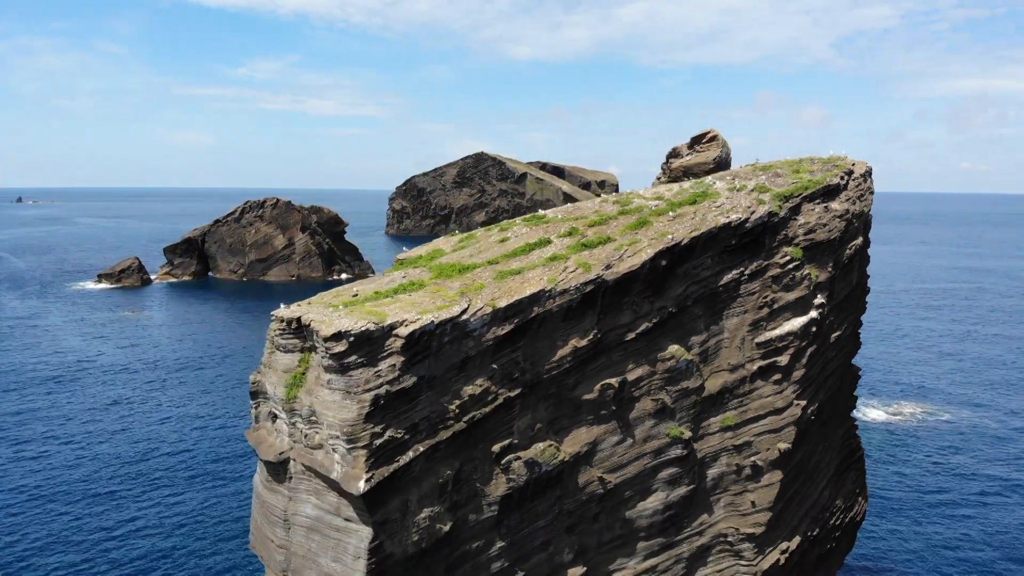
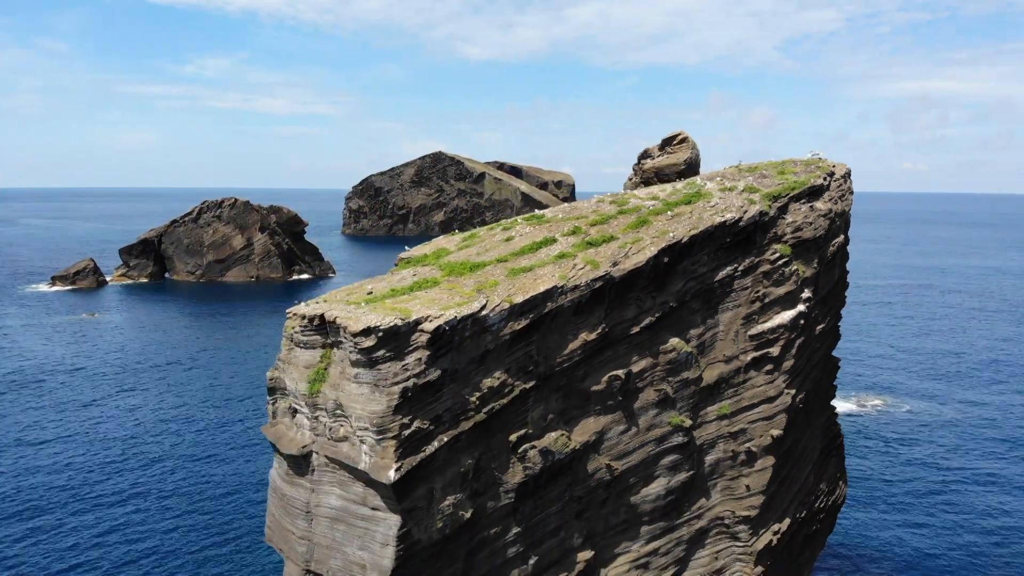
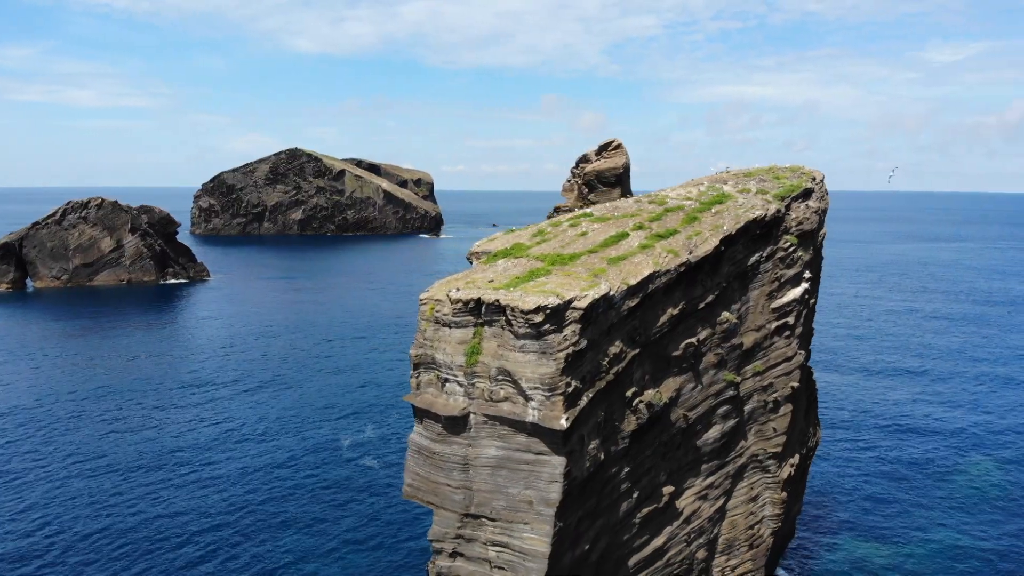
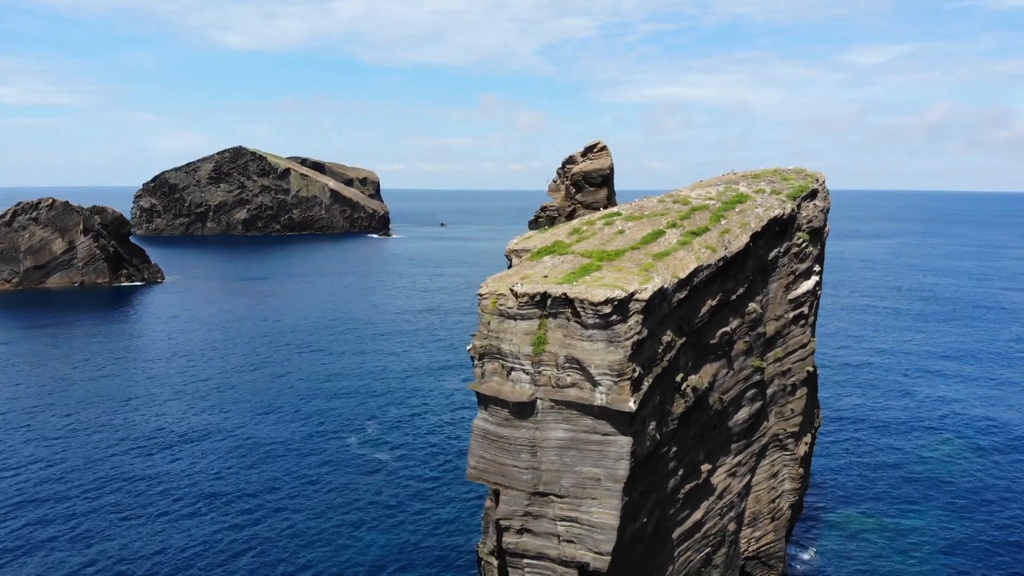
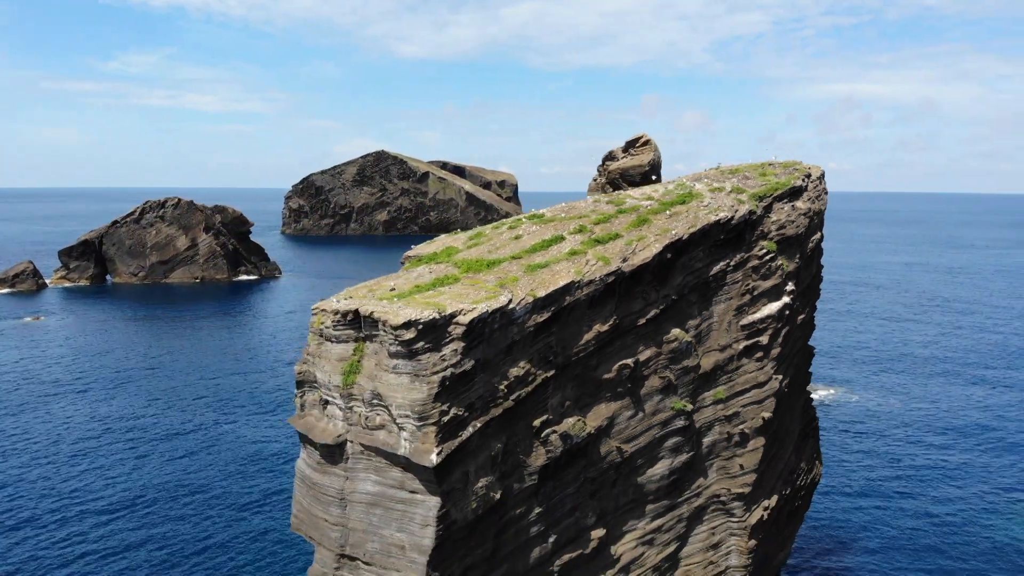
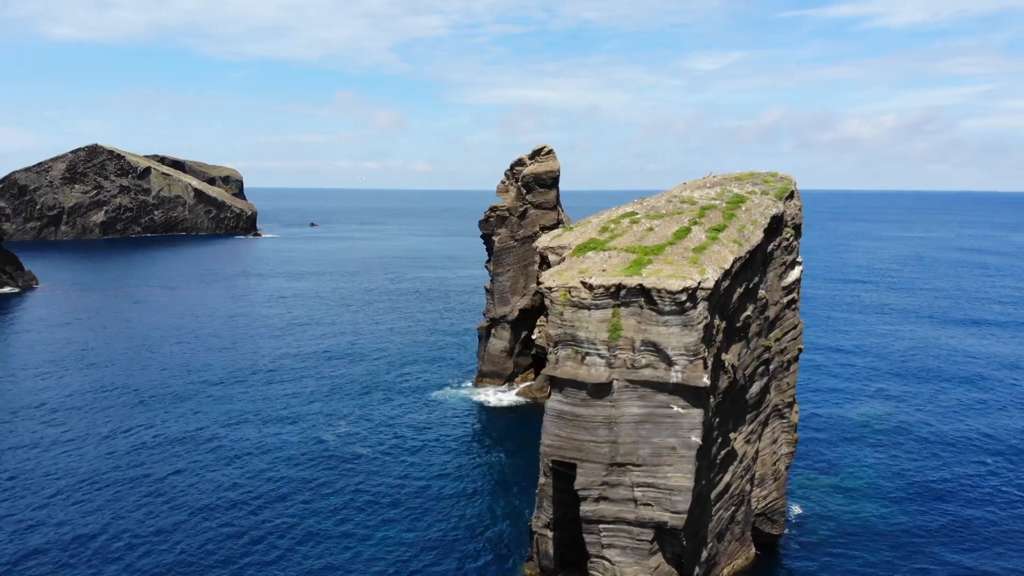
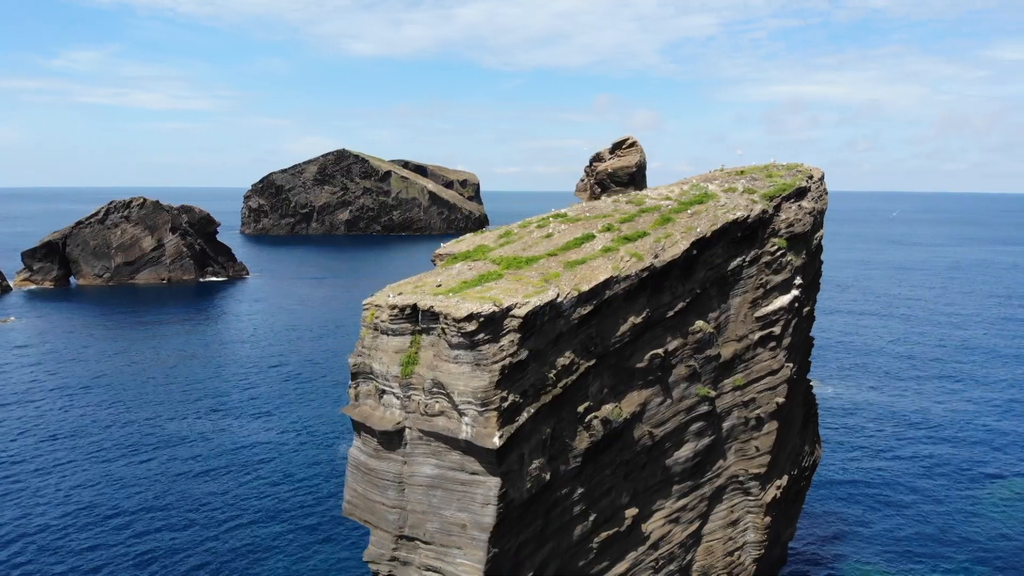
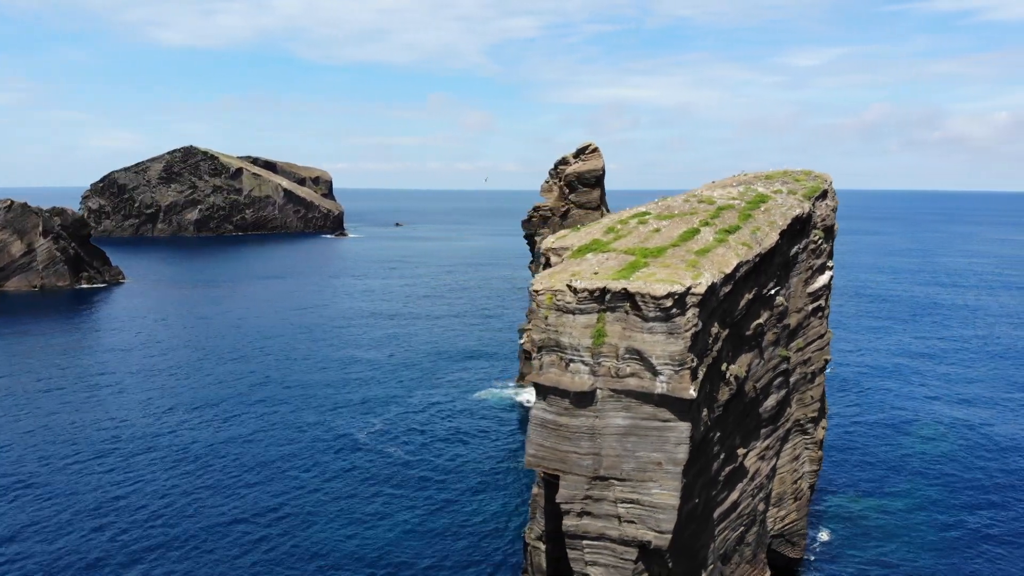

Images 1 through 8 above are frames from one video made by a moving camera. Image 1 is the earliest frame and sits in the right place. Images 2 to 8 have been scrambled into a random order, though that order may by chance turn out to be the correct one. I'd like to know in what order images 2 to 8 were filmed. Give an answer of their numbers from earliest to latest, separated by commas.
2, 5, 7, 3, 4, 8, 6
